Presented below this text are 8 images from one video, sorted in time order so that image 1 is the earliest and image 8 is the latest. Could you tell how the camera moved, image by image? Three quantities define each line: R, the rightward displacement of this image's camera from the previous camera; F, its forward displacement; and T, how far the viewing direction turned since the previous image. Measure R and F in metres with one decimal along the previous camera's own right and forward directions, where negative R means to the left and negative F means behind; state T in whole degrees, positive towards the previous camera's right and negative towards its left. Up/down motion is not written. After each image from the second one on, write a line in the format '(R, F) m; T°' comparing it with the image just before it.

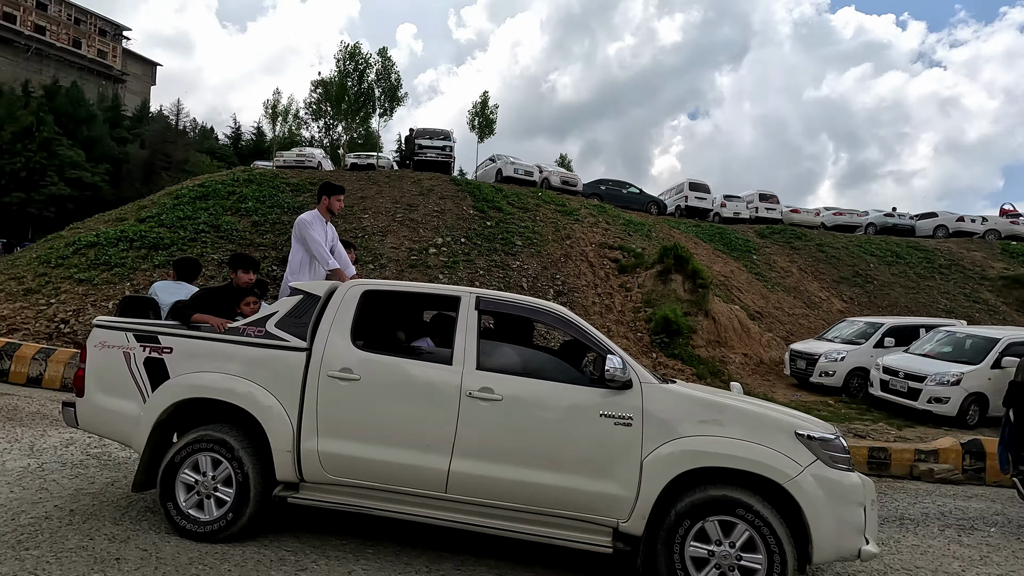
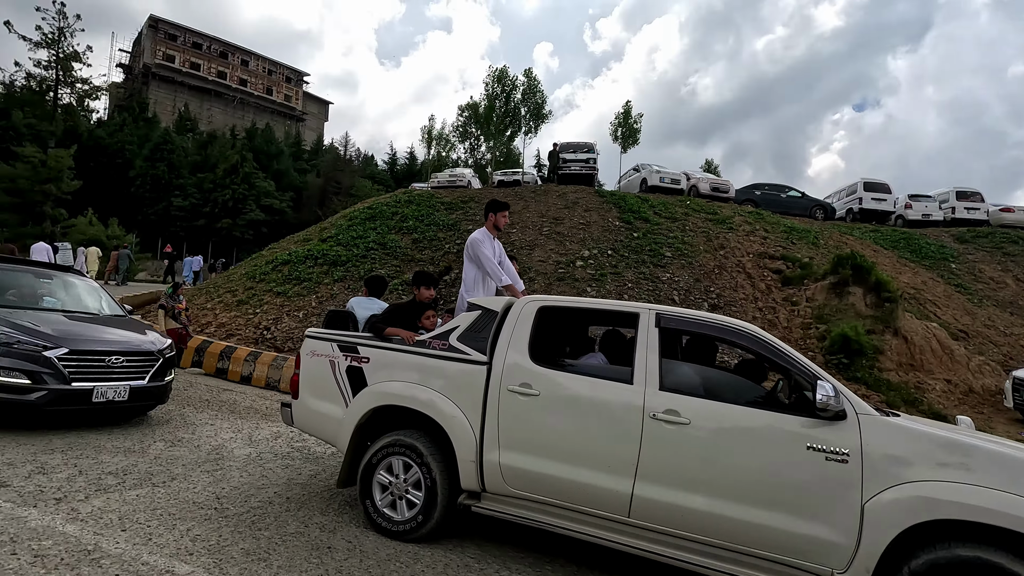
(-0.3, 0.0) m; -14°
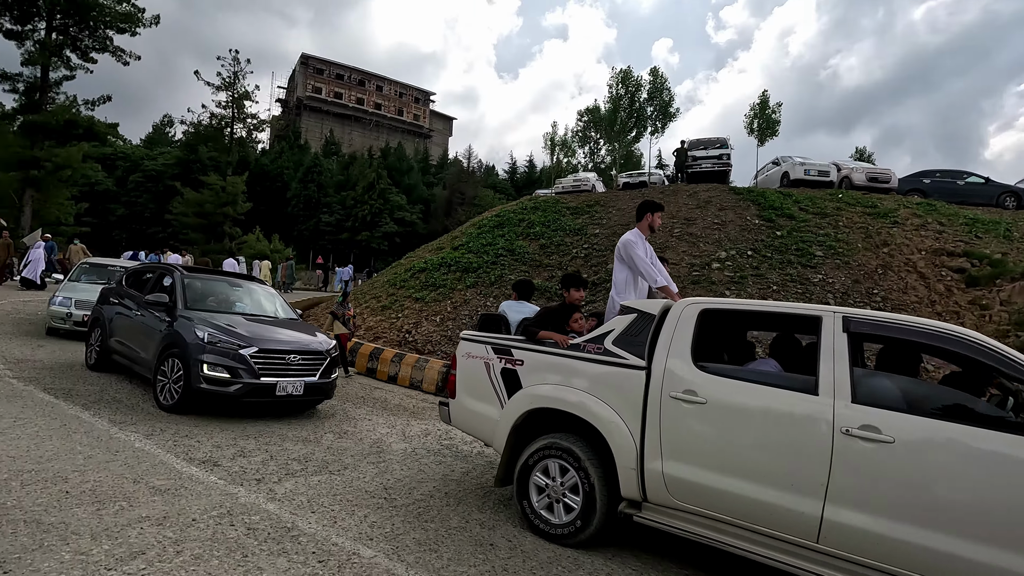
(-0.3, 0.0) m; -13°
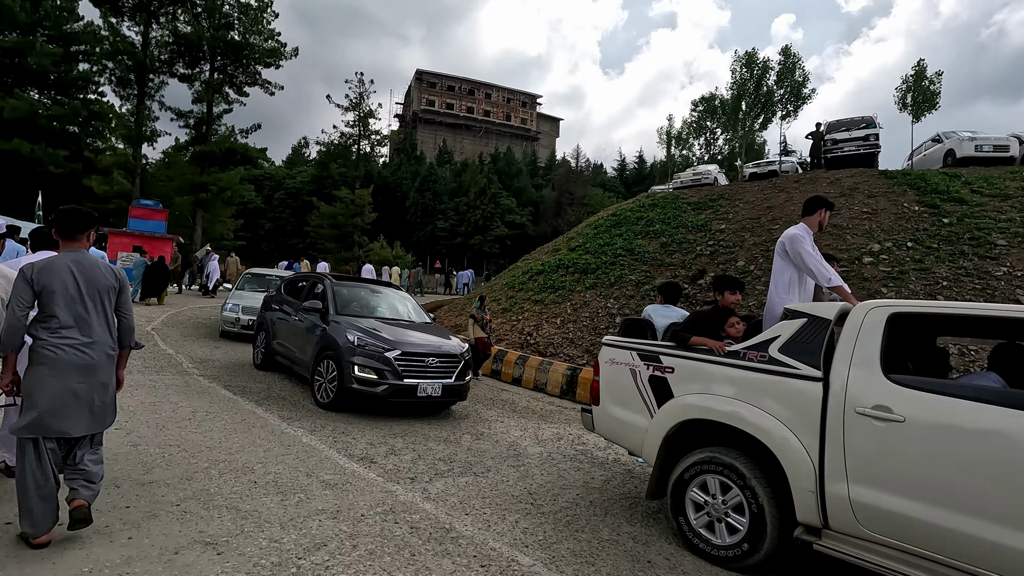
(-0.3, +0.1) m; -12°
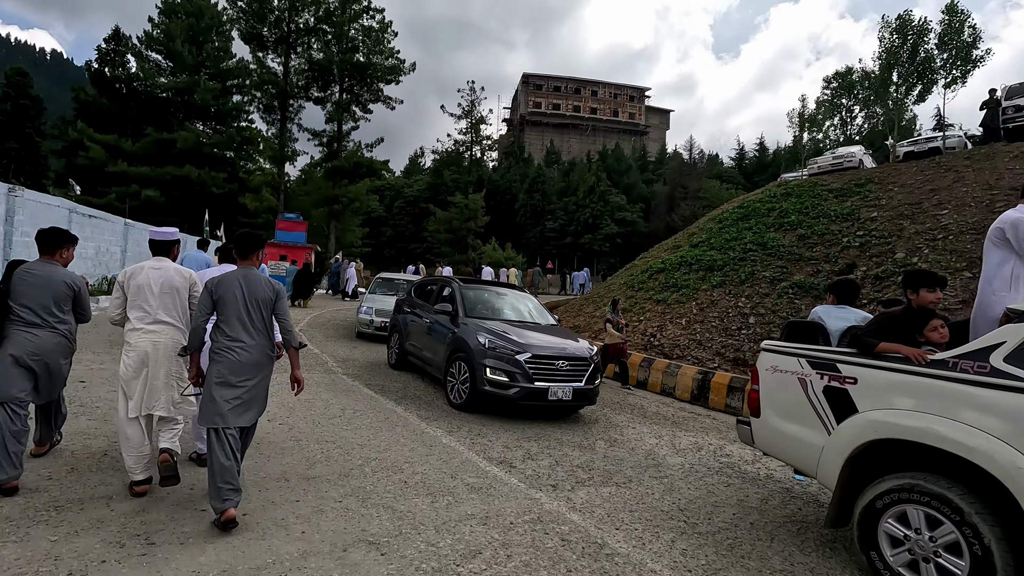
(-0.3, +0.2) m; -12°
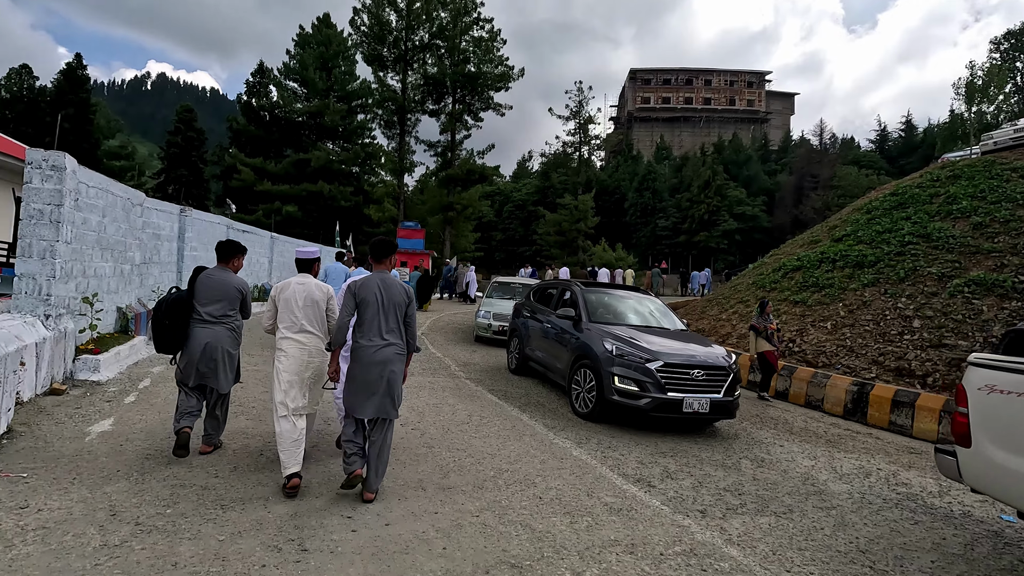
(-0.2, +0.2) m; -12°
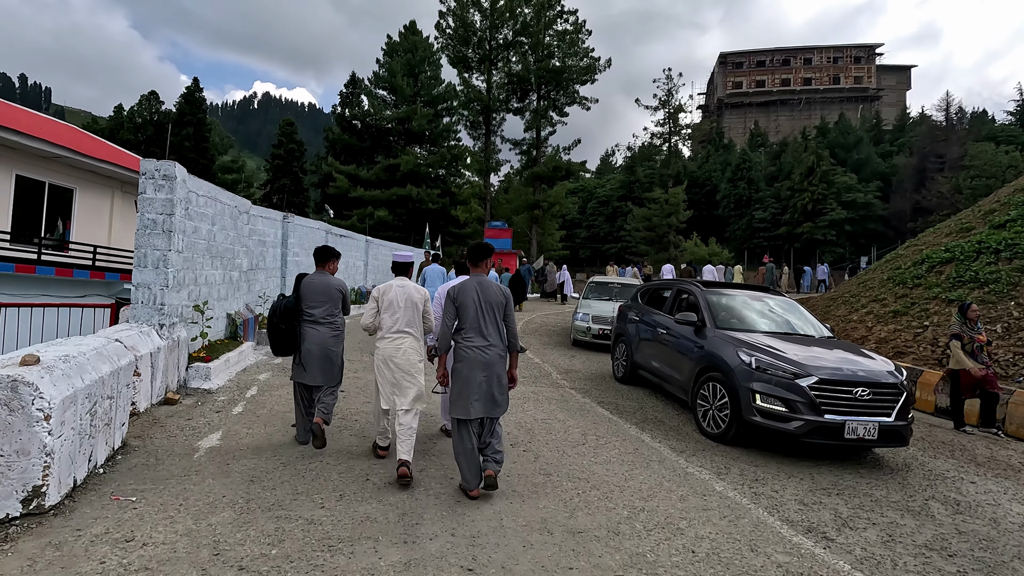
(-0.4, +0.7) m; -9°
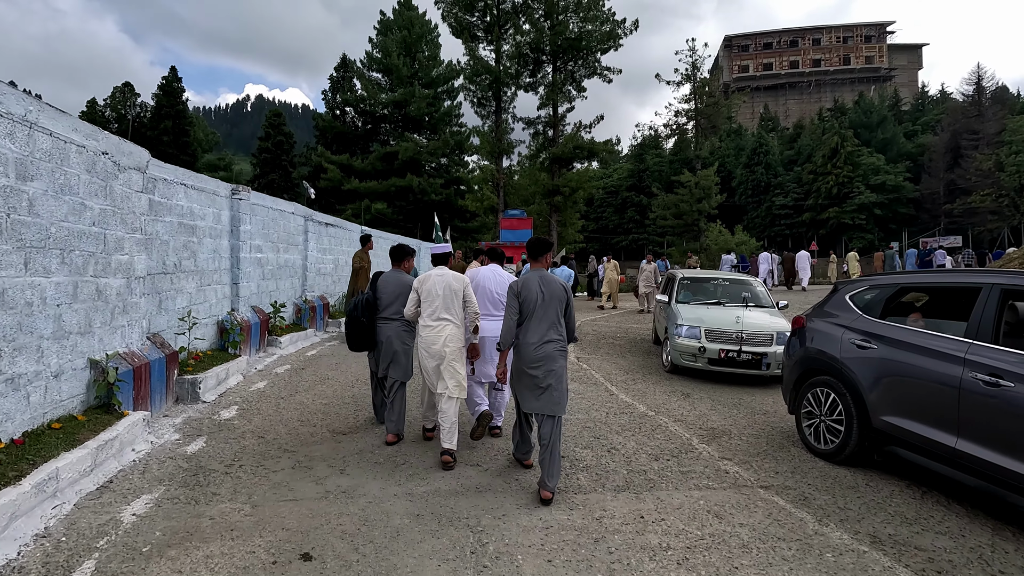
(-1.1, +4.1) m; 0°
